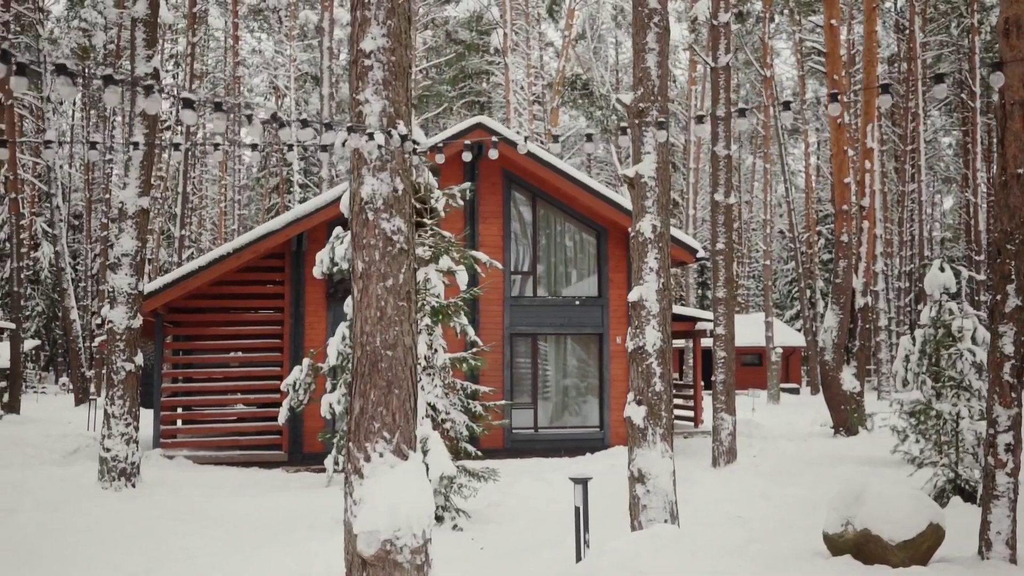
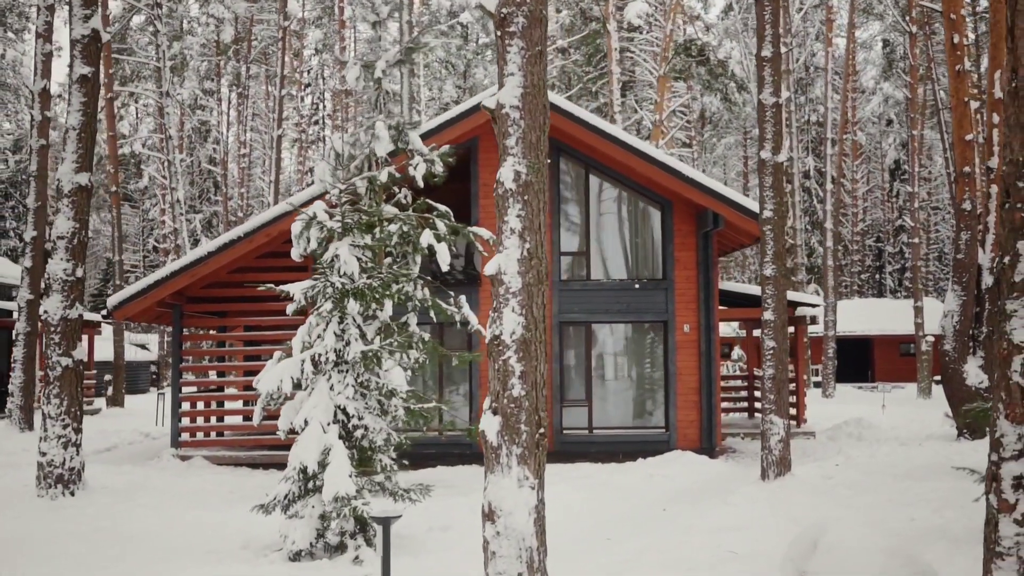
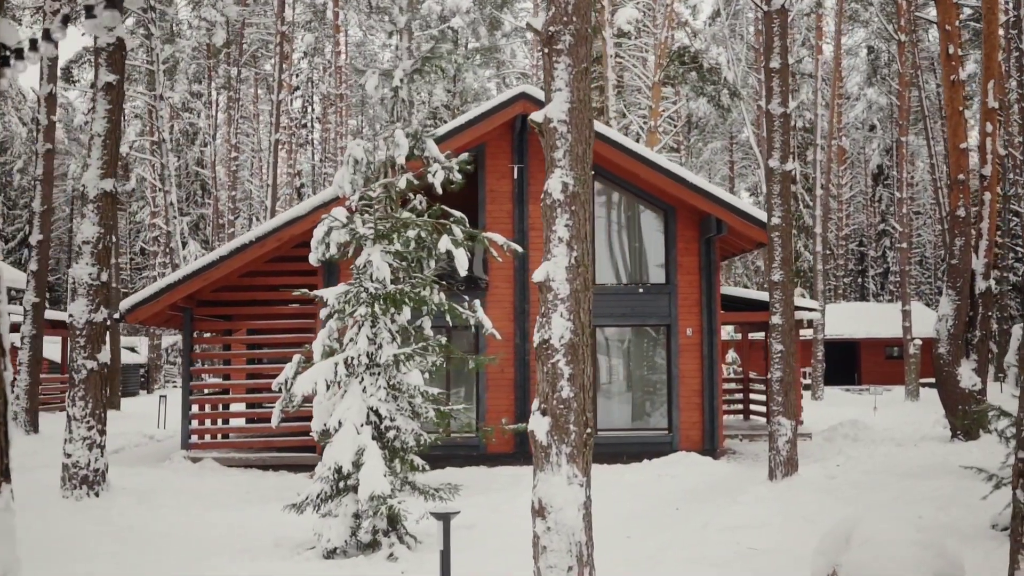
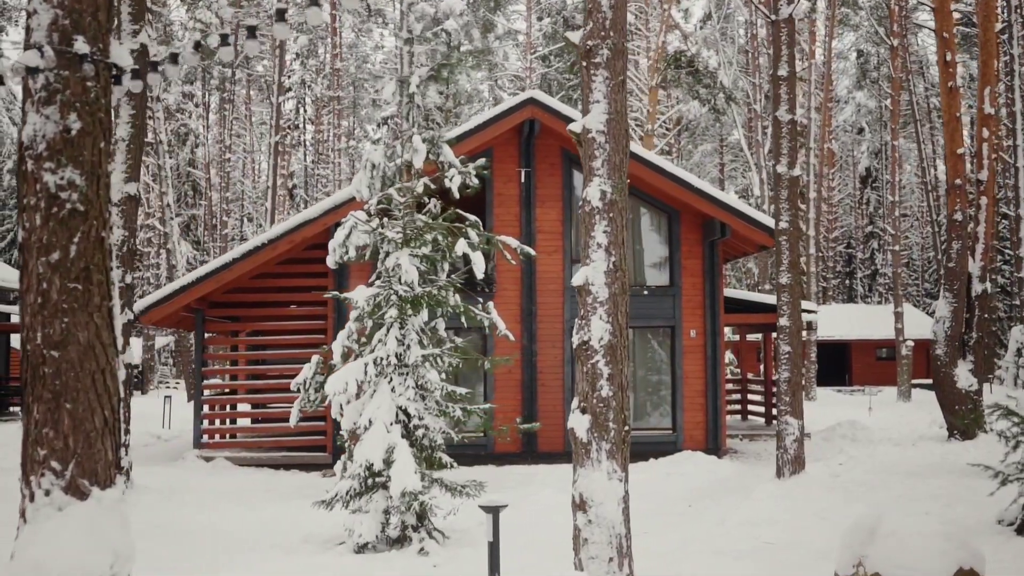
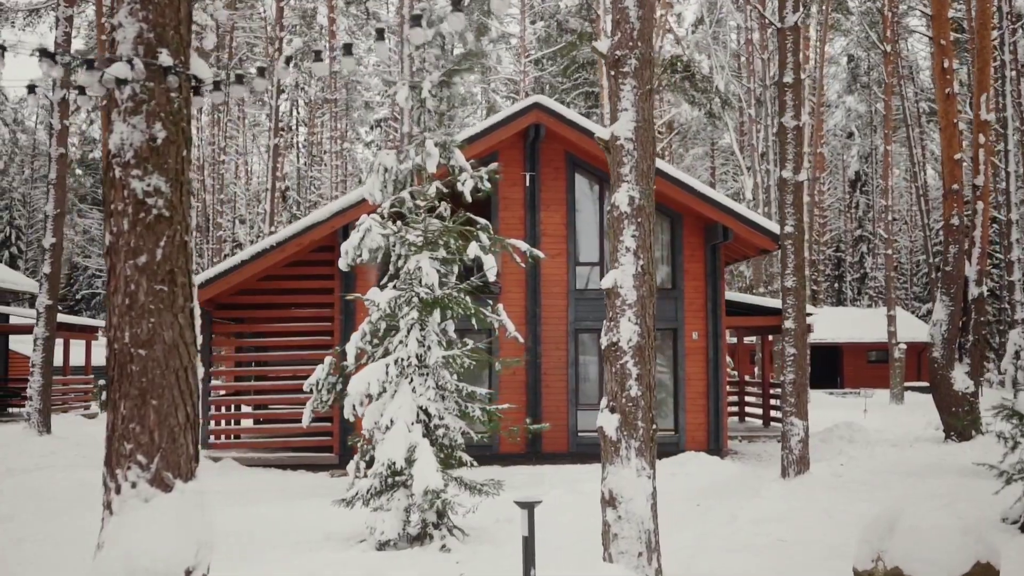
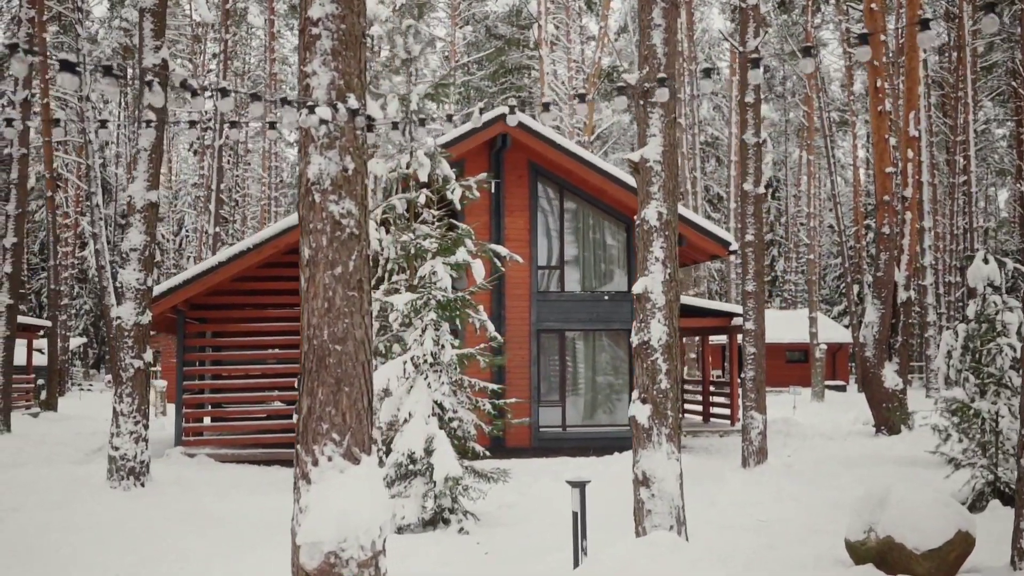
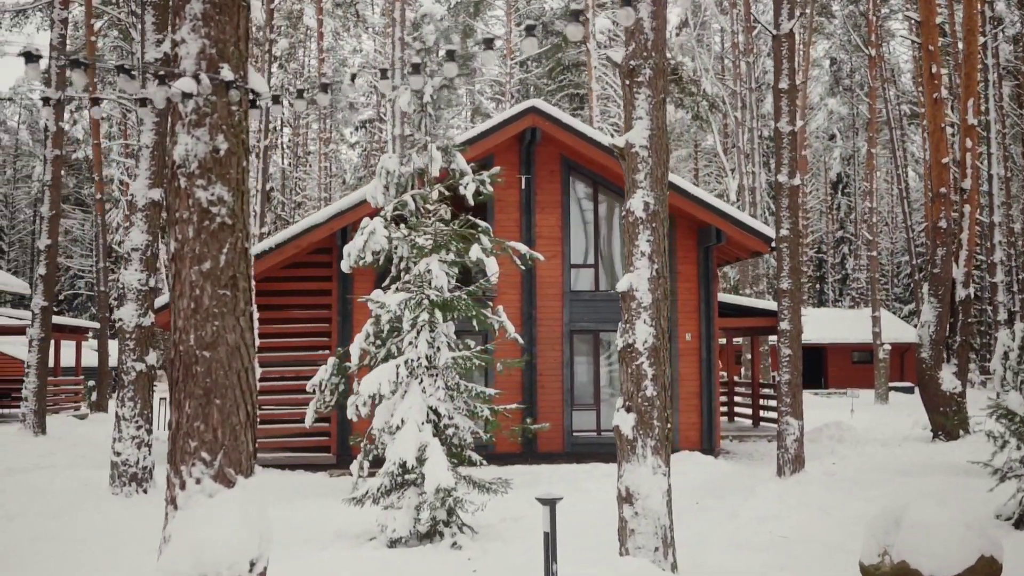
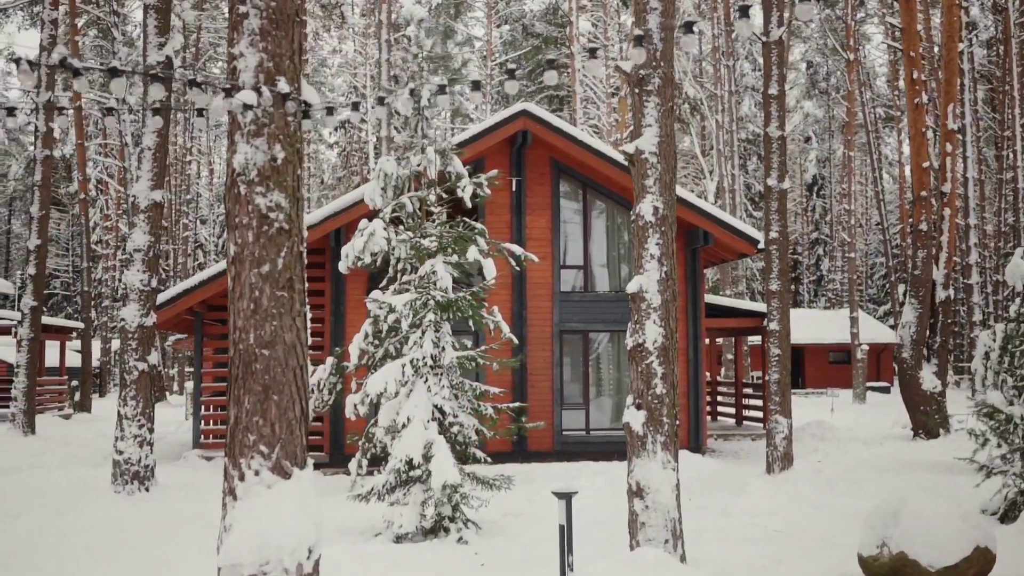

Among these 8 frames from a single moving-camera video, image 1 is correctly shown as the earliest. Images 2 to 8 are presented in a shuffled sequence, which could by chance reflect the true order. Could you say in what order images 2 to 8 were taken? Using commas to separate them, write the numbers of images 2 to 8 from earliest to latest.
6, 8, 7, 5, 4, 3, 2
